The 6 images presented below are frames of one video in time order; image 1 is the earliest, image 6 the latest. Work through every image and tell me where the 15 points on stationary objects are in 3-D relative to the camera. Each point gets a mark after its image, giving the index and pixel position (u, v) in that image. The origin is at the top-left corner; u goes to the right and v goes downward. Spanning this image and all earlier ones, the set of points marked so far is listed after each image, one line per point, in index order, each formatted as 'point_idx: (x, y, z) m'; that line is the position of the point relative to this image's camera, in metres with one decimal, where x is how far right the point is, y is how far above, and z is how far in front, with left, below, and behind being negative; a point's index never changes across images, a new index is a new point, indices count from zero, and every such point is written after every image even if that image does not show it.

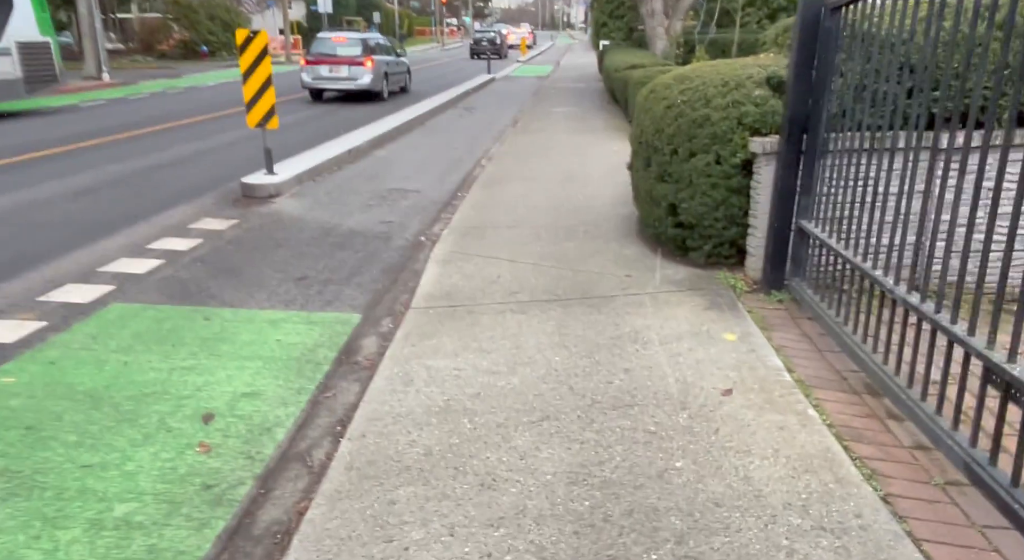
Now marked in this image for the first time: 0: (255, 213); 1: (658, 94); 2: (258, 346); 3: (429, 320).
0: (-2.8, +0.7, +8.2) m
1: (+1.2, +1.5, +6.2) m
2: (-1.6, -0.4, +4.8) m
3: (-0.6, -0.3, +5.2) m
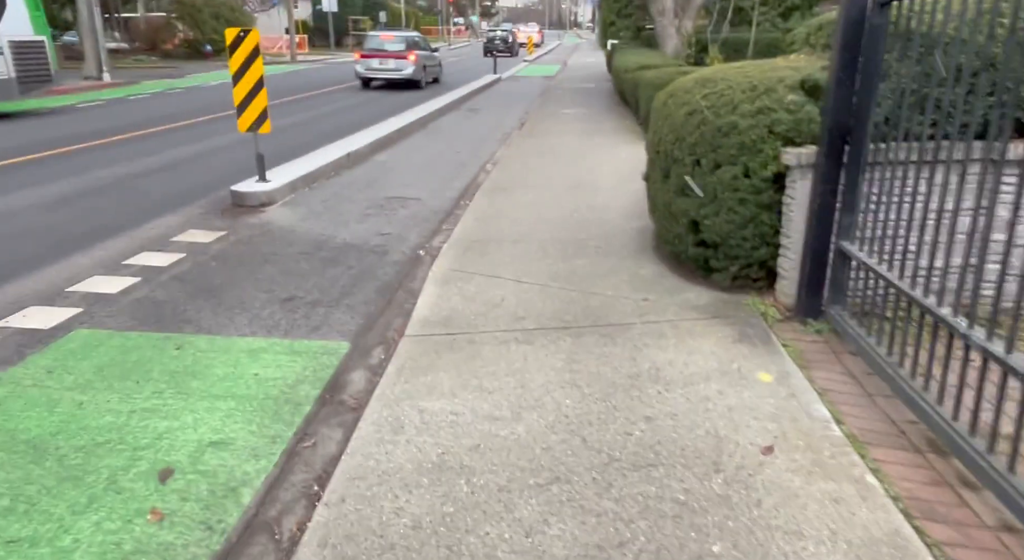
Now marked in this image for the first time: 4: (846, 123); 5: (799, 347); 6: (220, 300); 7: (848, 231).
0: (-2.8, +0.6, +7.7) m
1: (+1.3, +1.4, +5.7) m
2: (-1.6, -0.6, +4.3) m
3: (-0.5, -0.4, +4.7) m
4: (+1.9, +0.9, +4.3) m
5: (+1.7, -0.4, +4.3) m
6: (-2.2, -0.2, +5.6) m
7: (+2.0, +0.3, +4.4) m
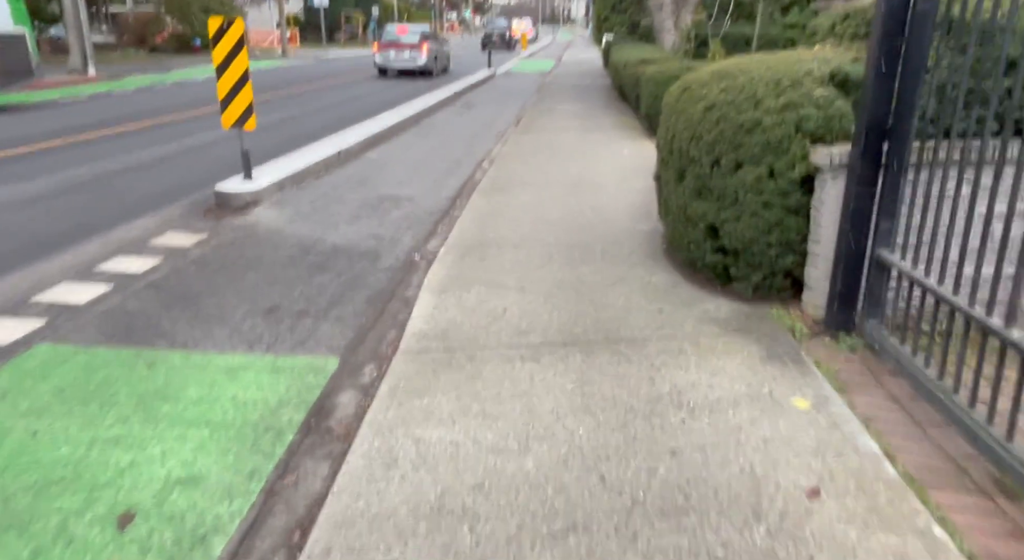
0: (-2.8, +0.5, +7.3) m
1: (+1.3, +1.3, +5.3) m
2: (-1.6, -0.7, +3.9) m
3: (-0.5, -0.5, +4.3) m
4: (+2.0, +0.8, +3.9) m
5: (+1.7, -0.5, +3.9) m
6: (-2.2, -0.2, +5.2) m
7: (+2.0, +0.2, +4.0) m
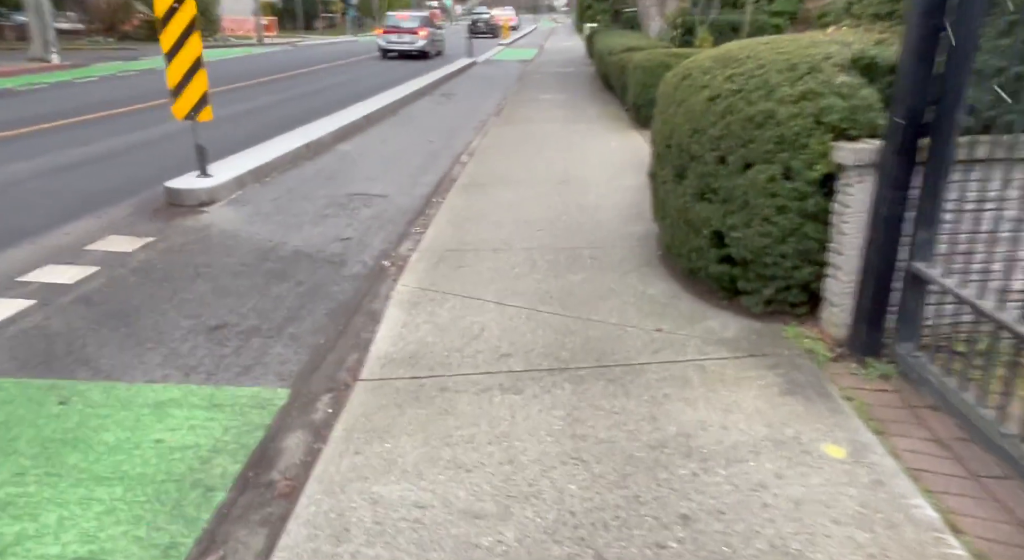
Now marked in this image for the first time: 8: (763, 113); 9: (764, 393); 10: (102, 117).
0: (-2.9, +0.5, +6.6) m
1: (+1.2, +1.2, +4.7) m
2: (-1.7, -0.8, +3.2) m
3: (-0.6, -0.6, +3.6) m
4: (+1.9, +0.8, +3.4) m
5: (+1.6, -0.6, +3.4) m
6: (-2.3, -0.3, +4.5) m
7: (+1.9, +0.1, +3.5) m
8: (+1.3, +0.9, +4.0) m
9: (+1.2, -0.5, +3.4) m
10: (-7.2, +2.9, +13.2) m
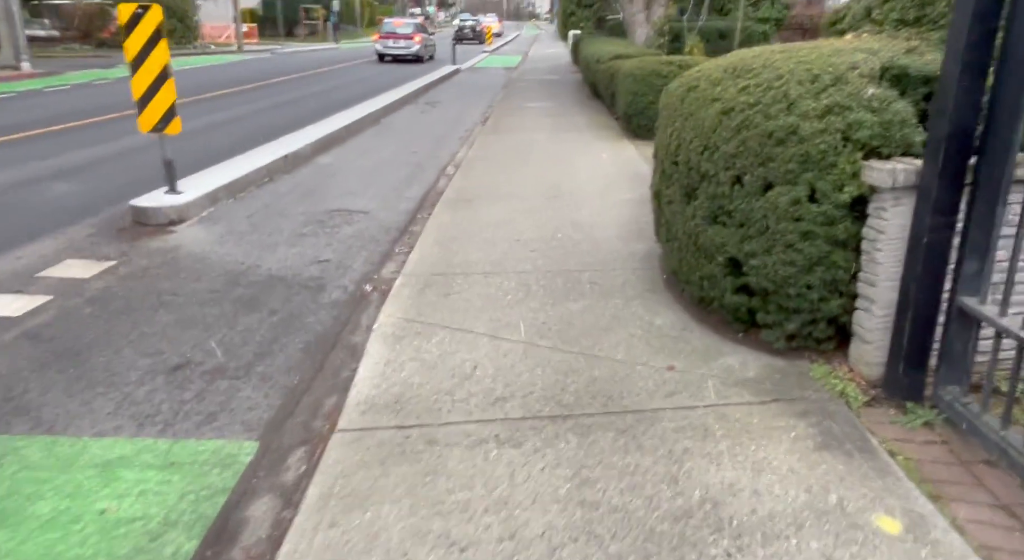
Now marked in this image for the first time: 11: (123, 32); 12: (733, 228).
0: (-3.0, +0.2, +6.1) m
1: (+1.1, +1.1, +4.3) m
2: (-1.7, -0.9, +2.8) m
3: (-0.6, -0.8, +3.2) m
4: (+1.8, +0.6, +3.0) m
5: (+1.6, -0.7, +3.0) m
6: (-2.3, -0.5, +4.1) m
7: (+1.9, 0.0, +3.1) m
8: (+1.3, +0.7, +3.6) m
9: (+1.2, -0.7, +3.0) m
10: (-7.4, +2.6, +12.6) m
11: (-3.4, +2.2, +6.6) m
12: (+1.2, +0.3, +3.9) m
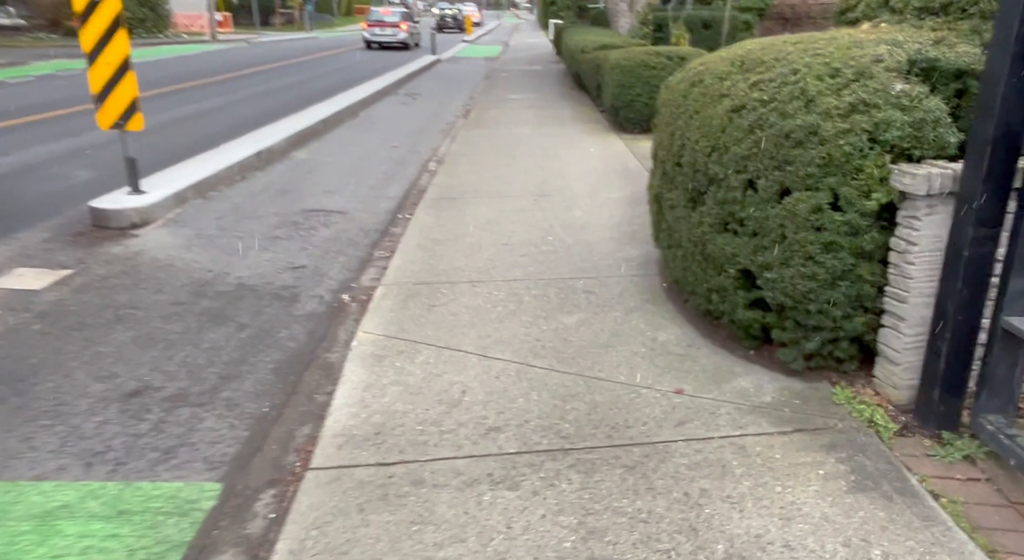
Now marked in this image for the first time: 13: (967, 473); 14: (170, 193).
0: (-3.1, +0.2, +5.7) m
1: (+1.1, +1.0, +4.0) m
2: (-1.7, -1.0, +2.4) m
3: (-0.6, -0.9, +2.8) m
4: (+1.8, +0.5, +2.7) m
5: (+1.6, -0.8, +2.6) m
6: (-2.4, -0.6, +3.6) m
7: (+1.9, -0.1, +2.8) m
8: (+1.3, +0.7, +3.3) m
9: (+1.1, -0.8, +2.7) m
10: (-7.7, +2.5, +12.0) m
11: (-3.6, +2.1, +6.2) m
12: (+1.1, +0.2, +3.6) m
13: (+1.7, -0.7, +2.8) m
14: (-3.1, +0.8, +6.9) m
